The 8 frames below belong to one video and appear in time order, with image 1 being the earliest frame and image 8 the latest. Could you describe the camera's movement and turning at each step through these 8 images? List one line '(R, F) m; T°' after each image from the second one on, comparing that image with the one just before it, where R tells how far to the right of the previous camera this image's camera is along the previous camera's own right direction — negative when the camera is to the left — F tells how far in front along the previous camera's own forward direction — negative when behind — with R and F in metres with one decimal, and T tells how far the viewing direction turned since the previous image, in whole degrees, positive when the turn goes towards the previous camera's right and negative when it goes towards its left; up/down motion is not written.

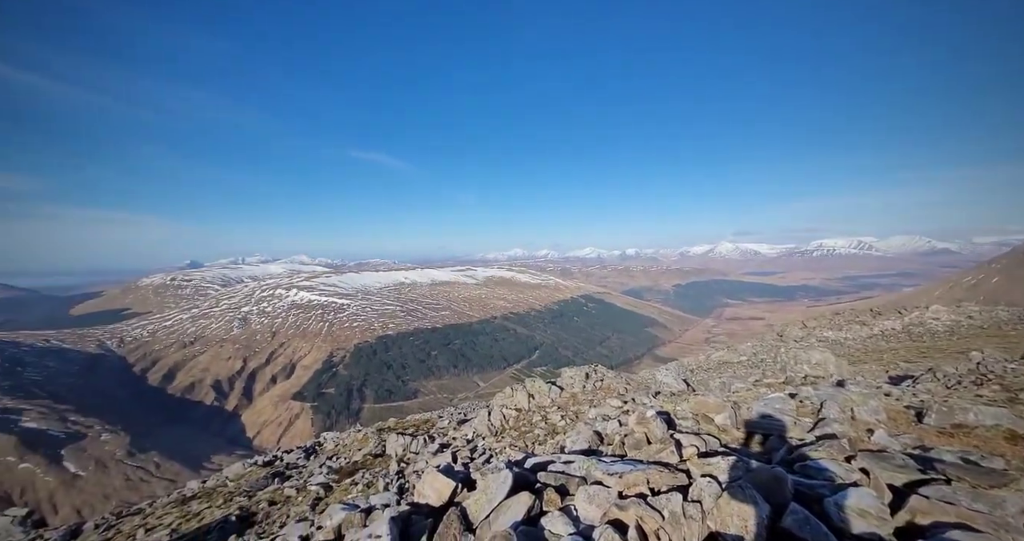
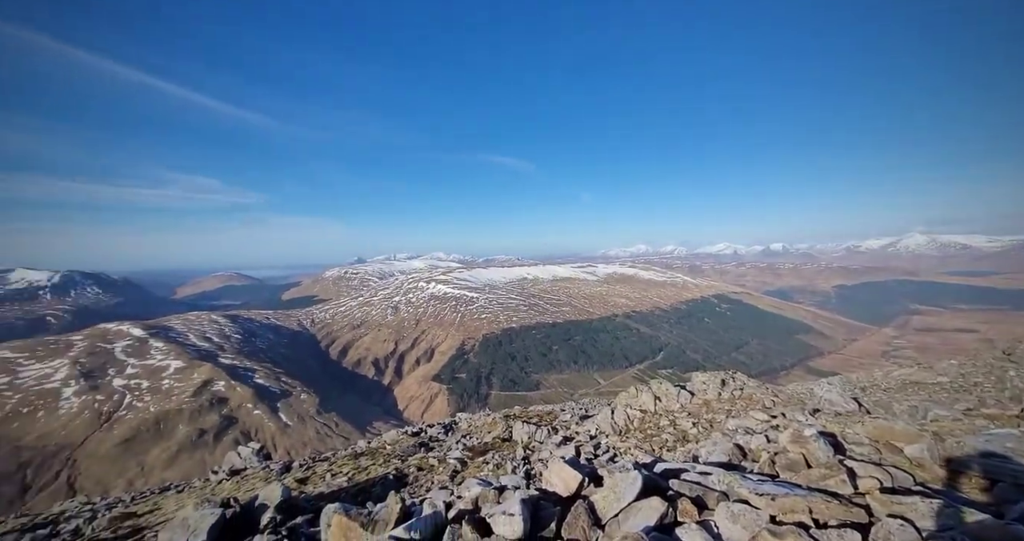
(-0.2, +0.1) m; -13°
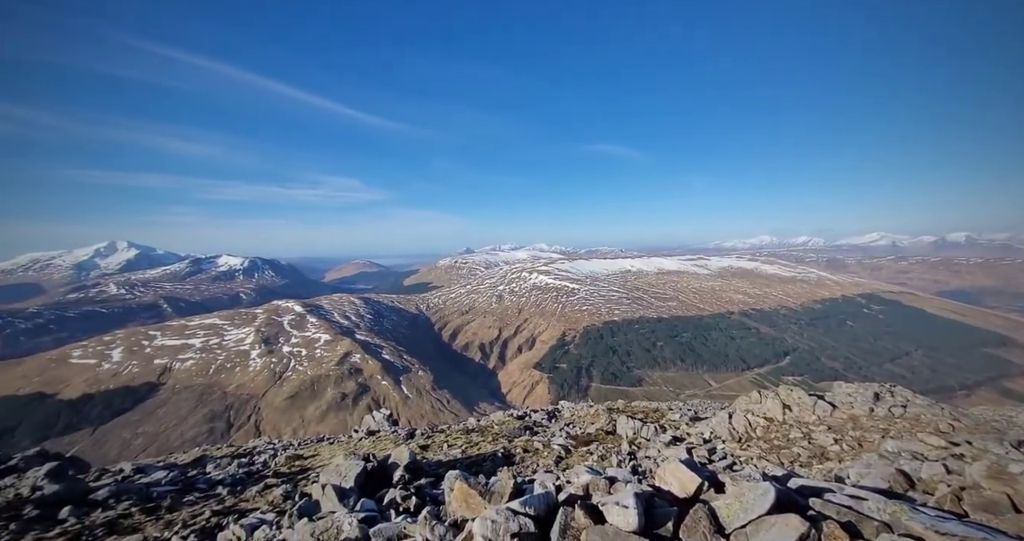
(-0.3, +0.3) m; -11°
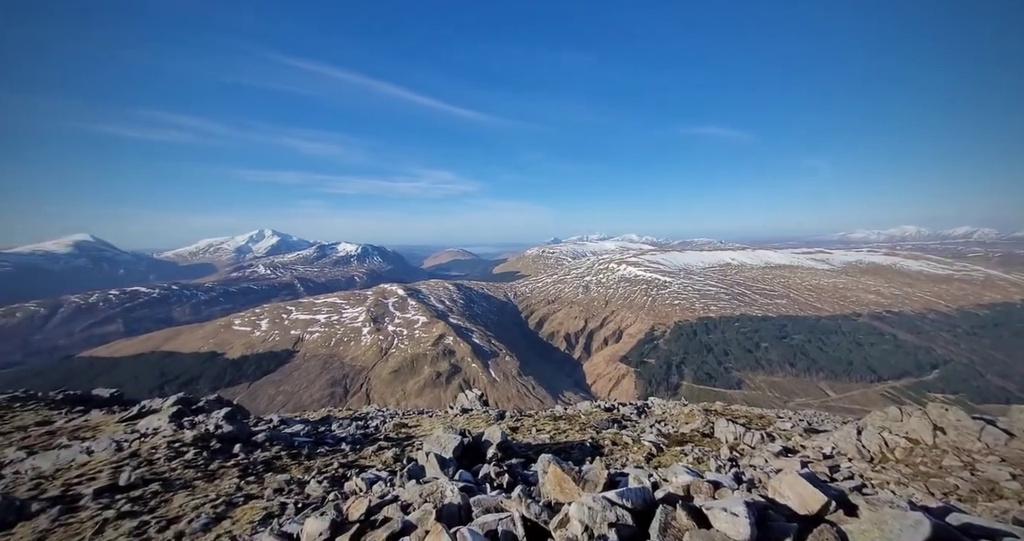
(-0.3, +0.4) m; -10°
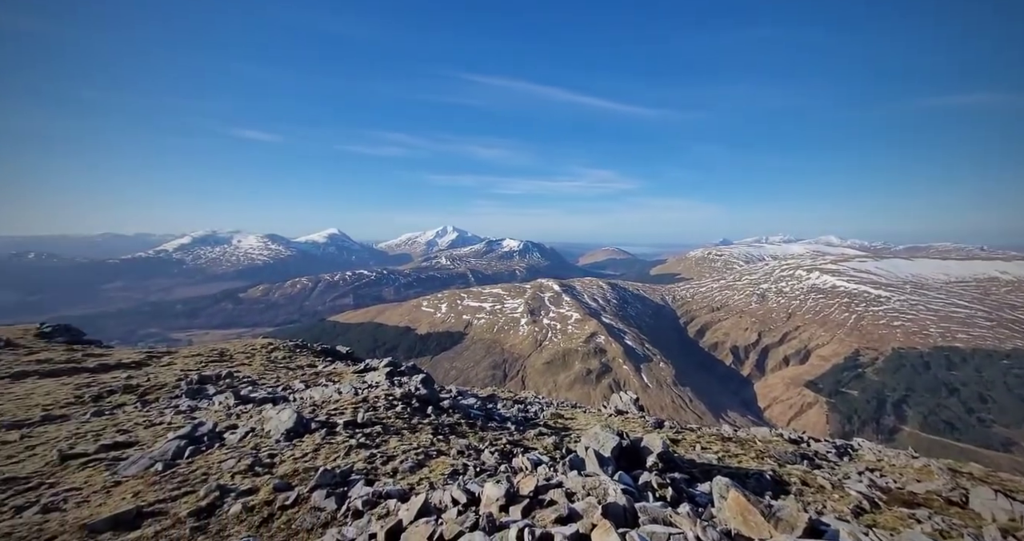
(-0.6, +2.0) m; -18°
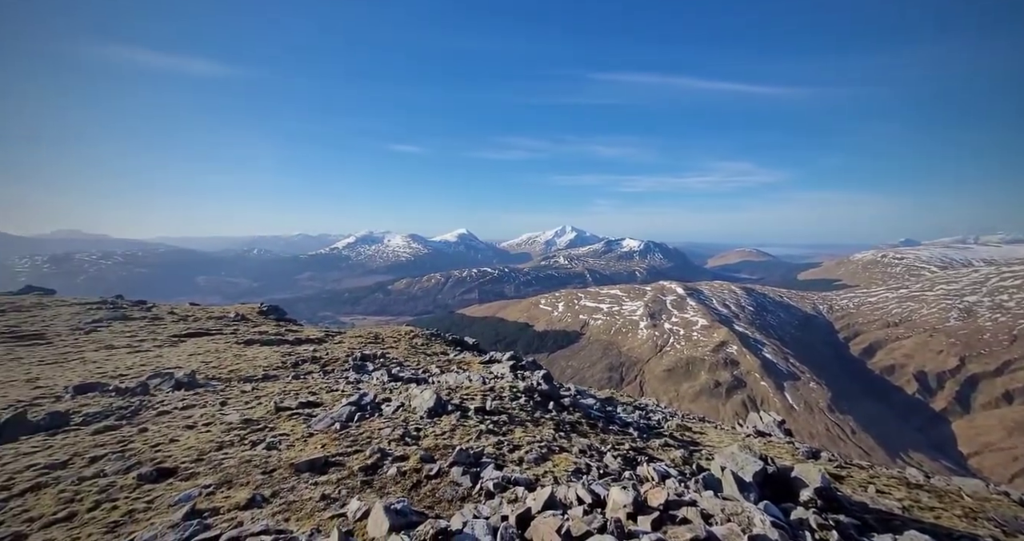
(-1.1, +2.5) m; -14°
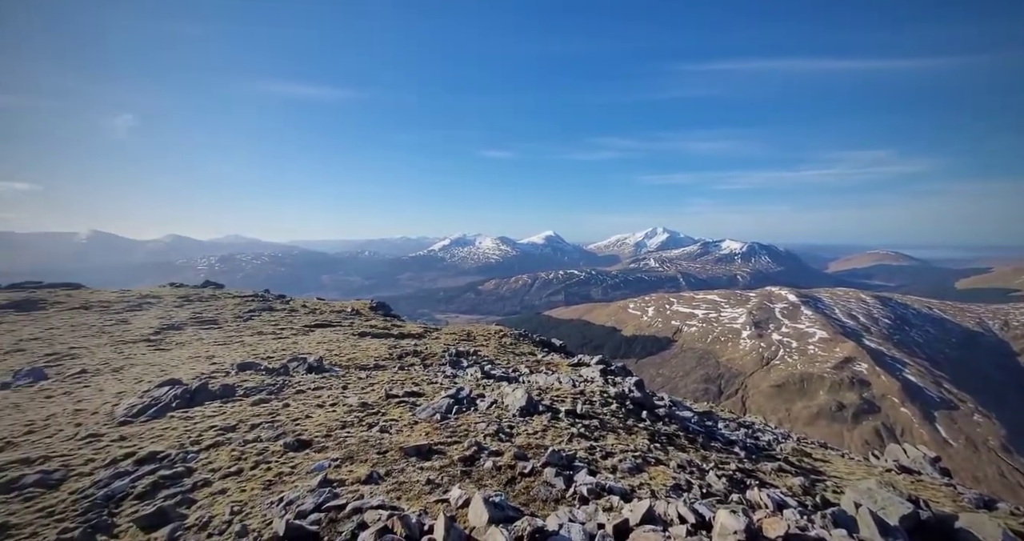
(-1.1, +3.3) m; -10°
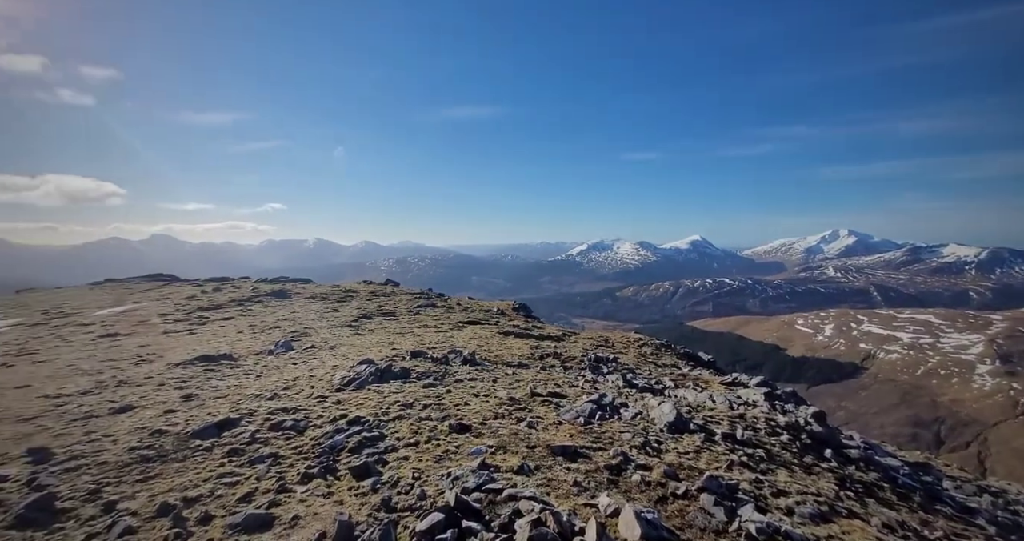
(-1.5, +10.0) m; -17°
